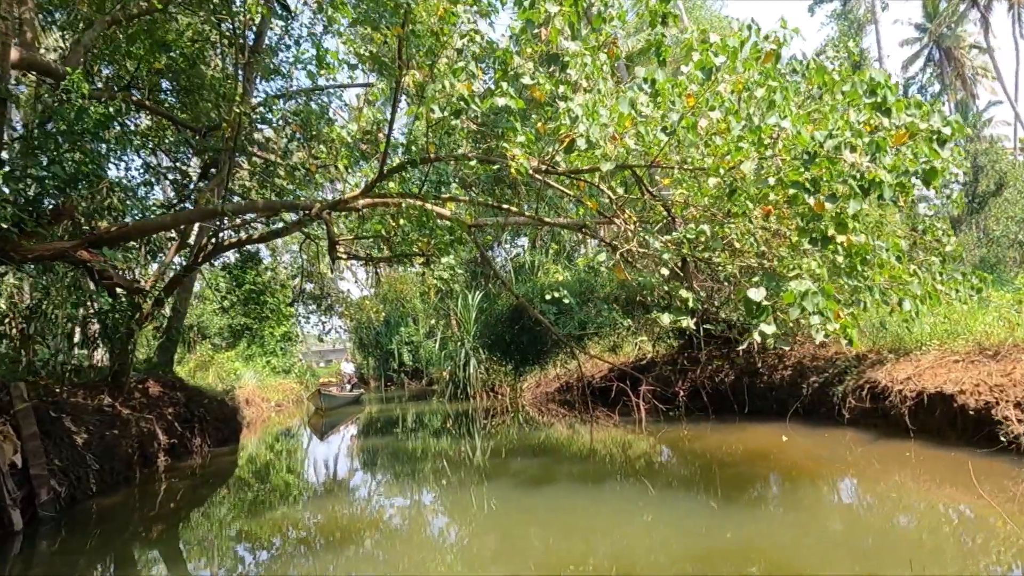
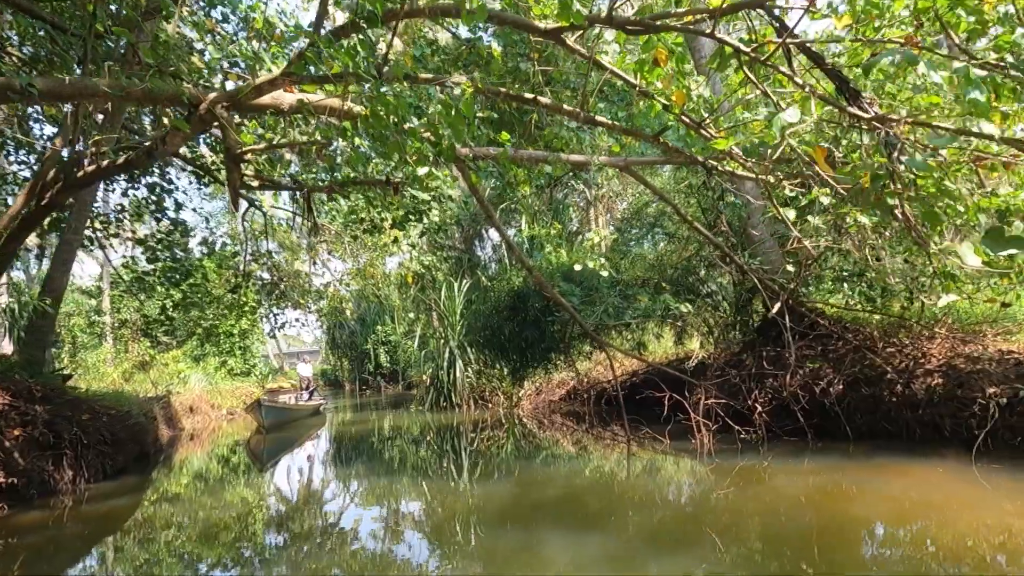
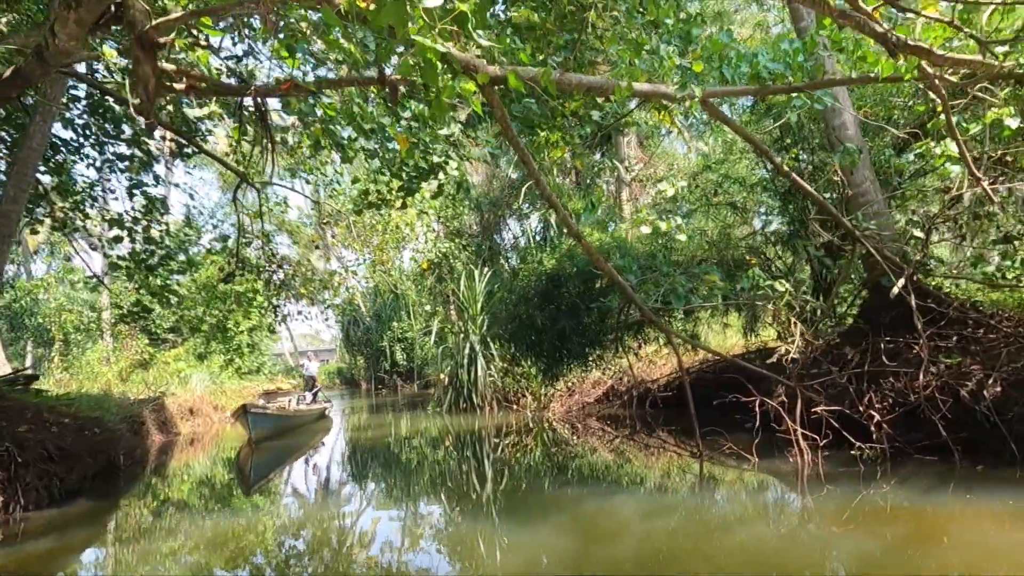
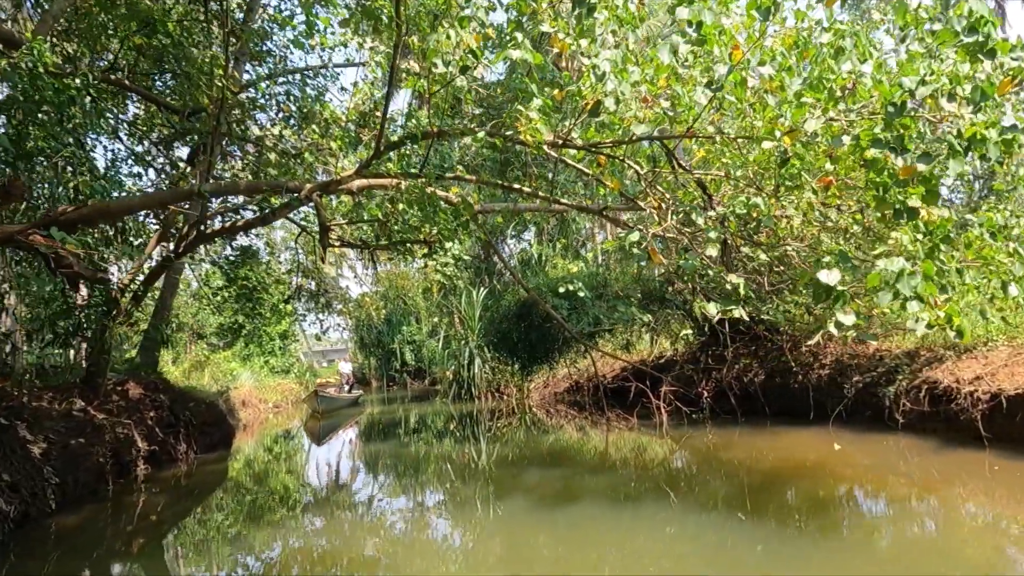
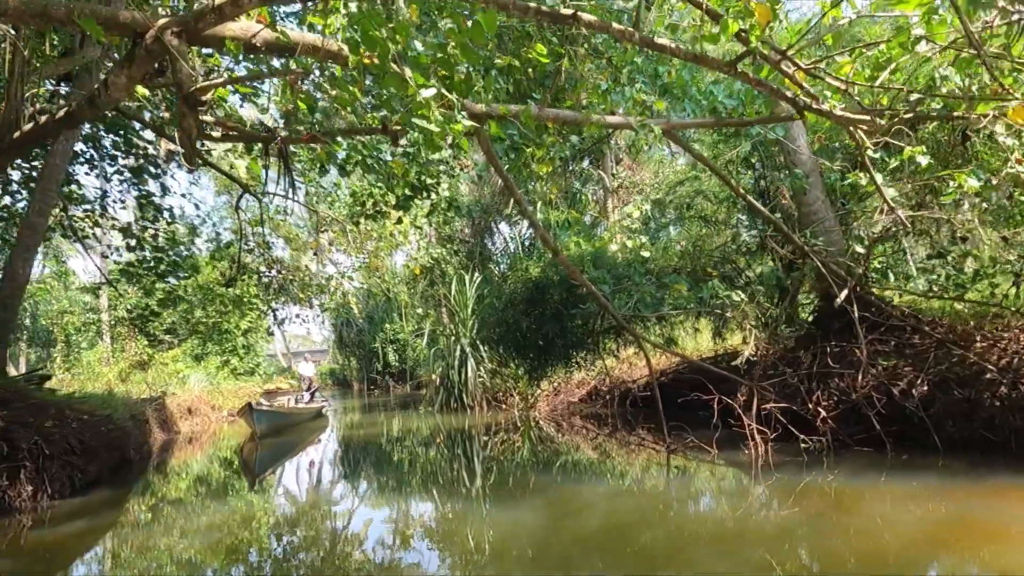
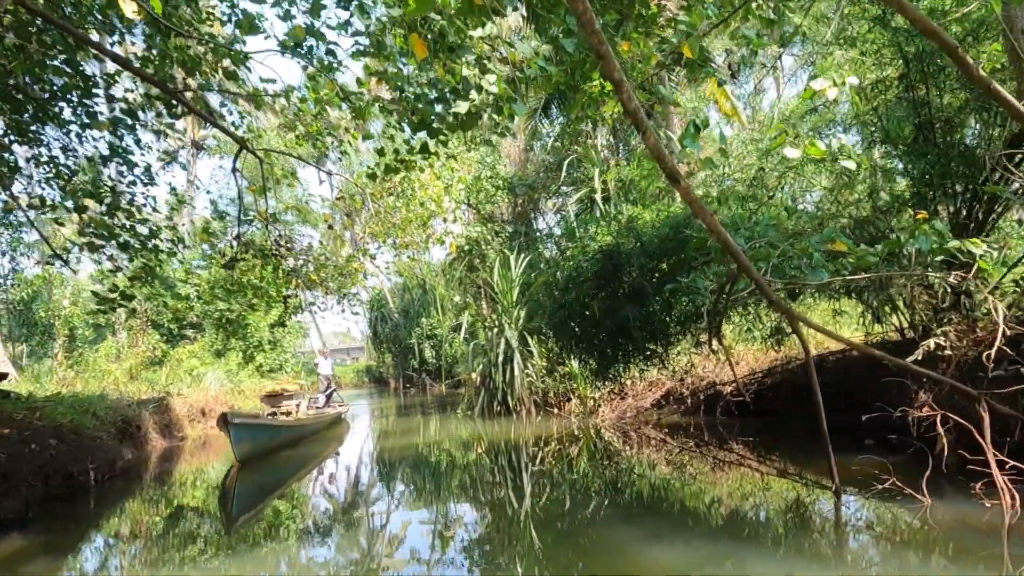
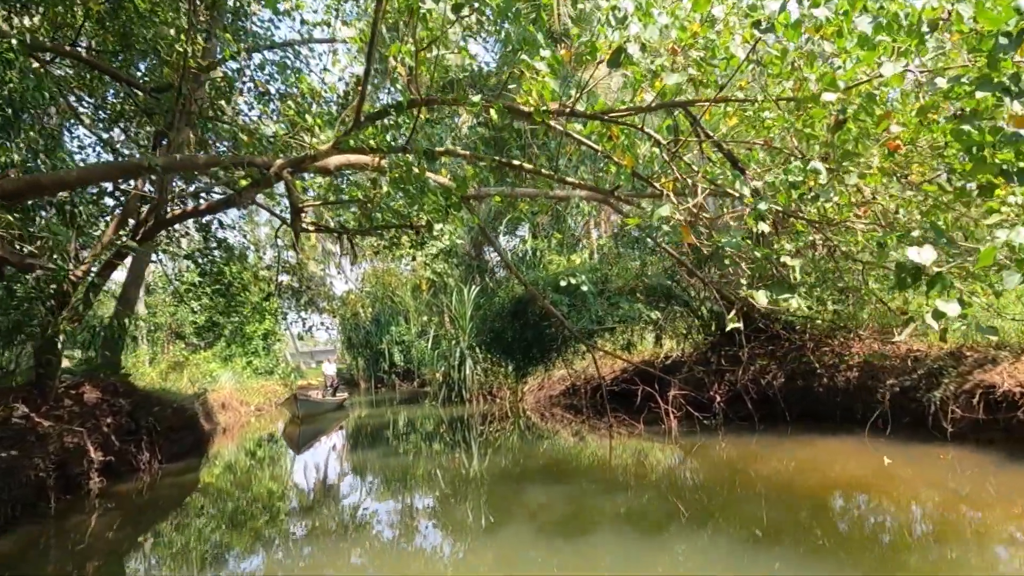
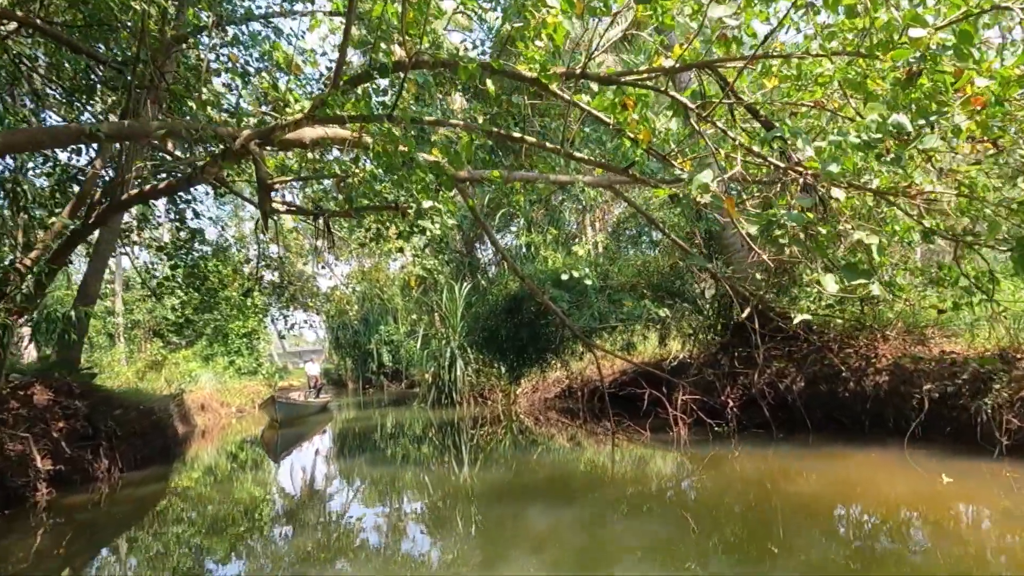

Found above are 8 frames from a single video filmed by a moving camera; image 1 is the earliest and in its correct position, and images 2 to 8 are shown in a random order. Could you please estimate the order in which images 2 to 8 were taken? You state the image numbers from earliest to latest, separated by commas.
4, 7, 8, 2, 5, 3, 6
